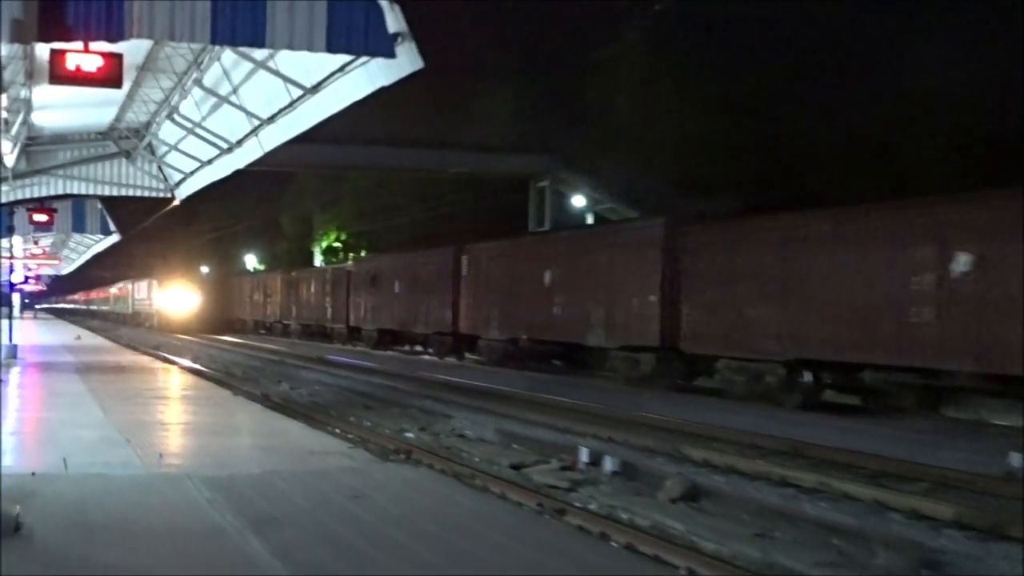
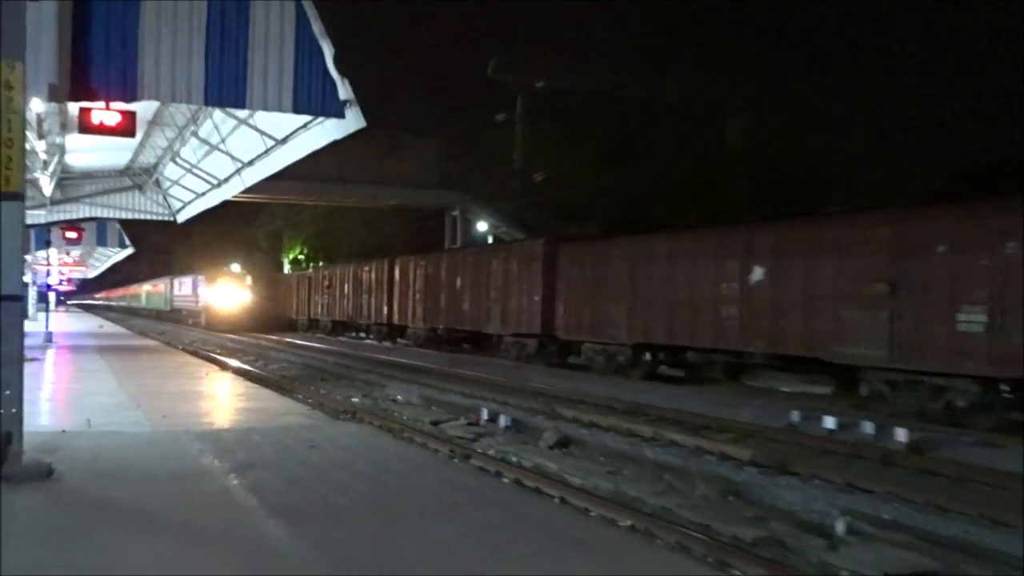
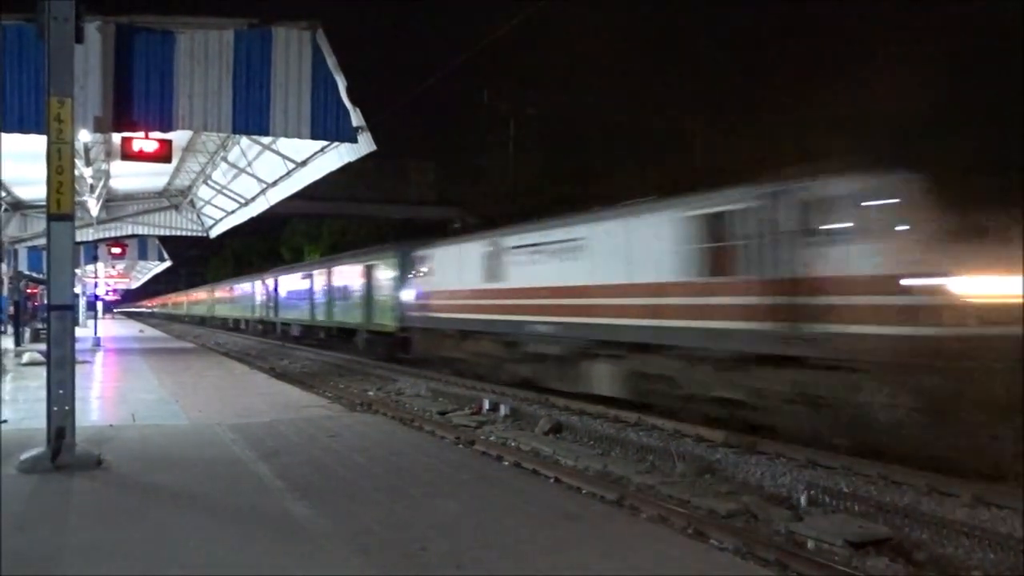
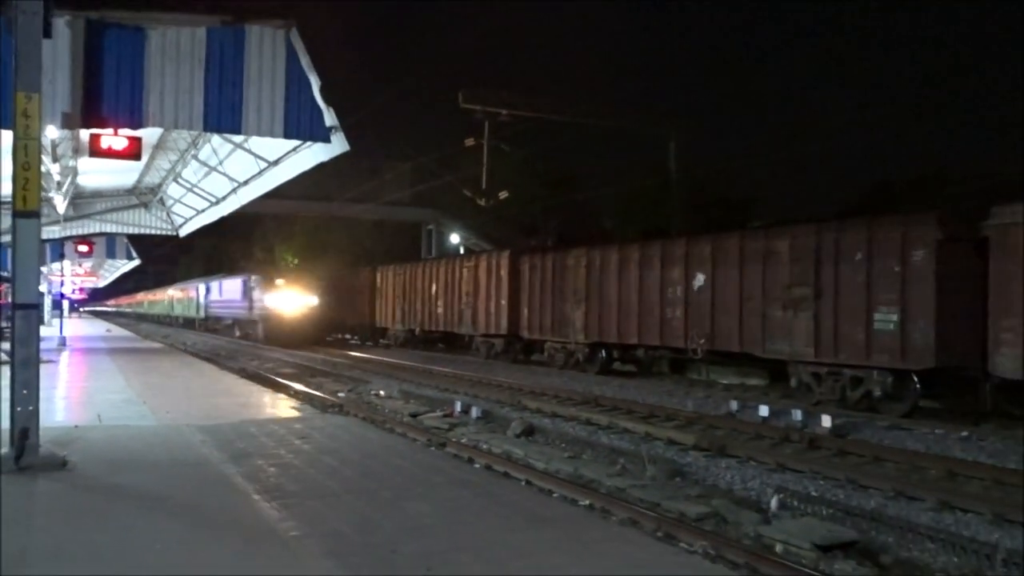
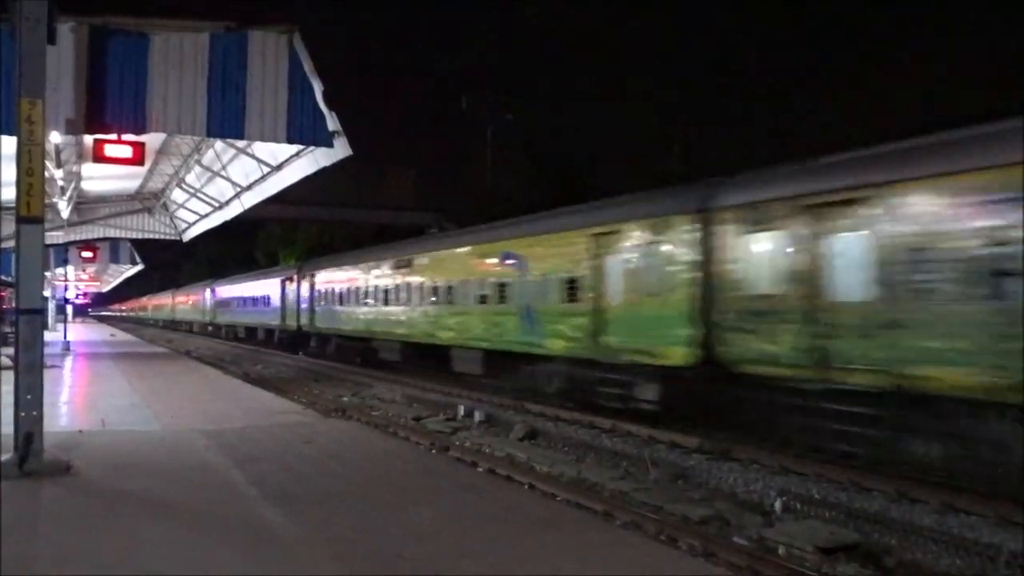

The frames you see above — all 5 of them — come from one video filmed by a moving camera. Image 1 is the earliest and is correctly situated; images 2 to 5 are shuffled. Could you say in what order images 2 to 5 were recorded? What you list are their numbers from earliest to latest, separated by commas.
2, 4, 3, 5
